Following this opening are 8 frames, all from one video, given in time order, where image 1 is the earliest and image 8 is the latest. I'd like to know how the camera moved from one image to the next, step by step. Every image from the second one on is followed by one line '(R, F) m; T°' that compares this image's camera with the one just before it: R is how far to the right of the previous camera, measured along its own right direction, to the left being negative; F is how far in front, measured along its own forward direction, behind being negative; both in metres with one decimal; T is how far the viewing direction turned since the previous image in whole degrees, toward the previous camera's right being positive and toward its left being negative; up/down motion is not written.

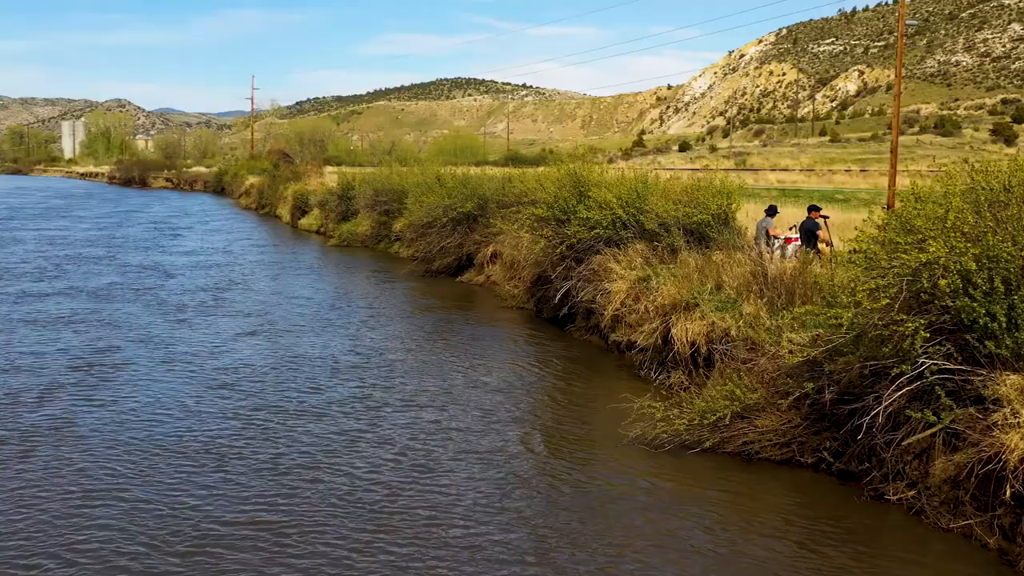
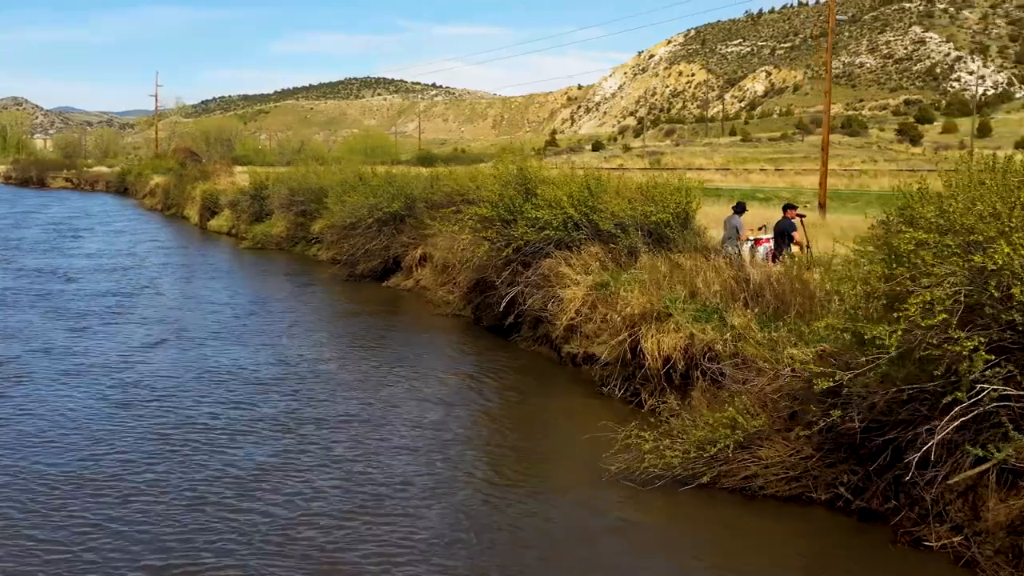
(-0.4, +1.7) m; +4°
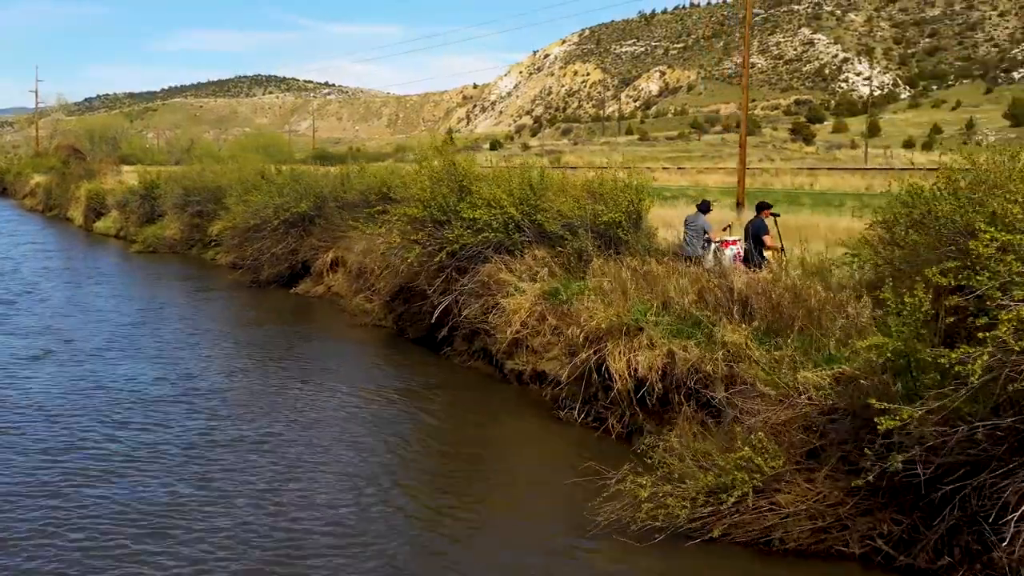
(-0.5, +1.8) m; +5°
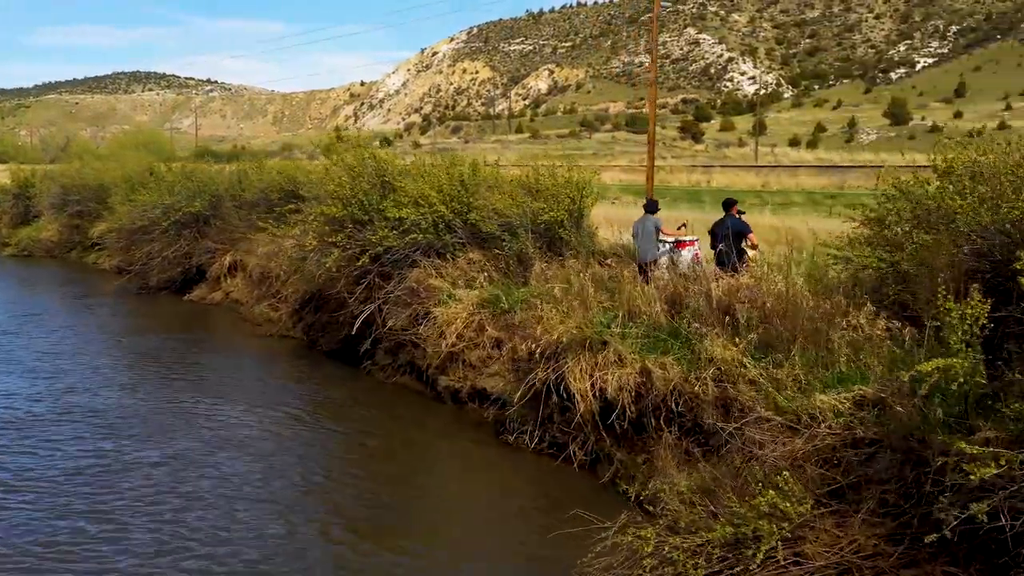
(-0.5, +1.5) m; +5°
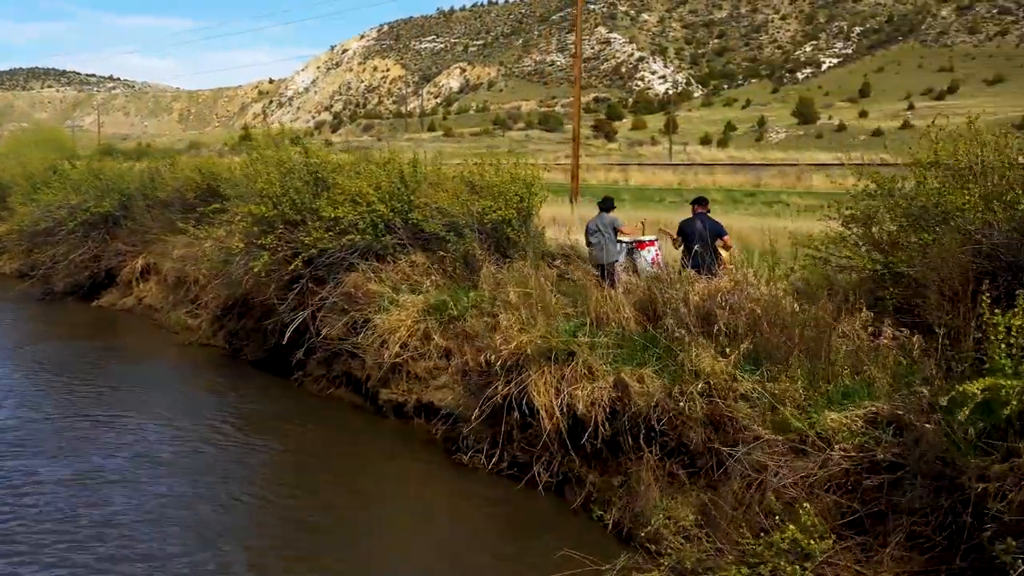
(-0.4, +0.9) m; +4°
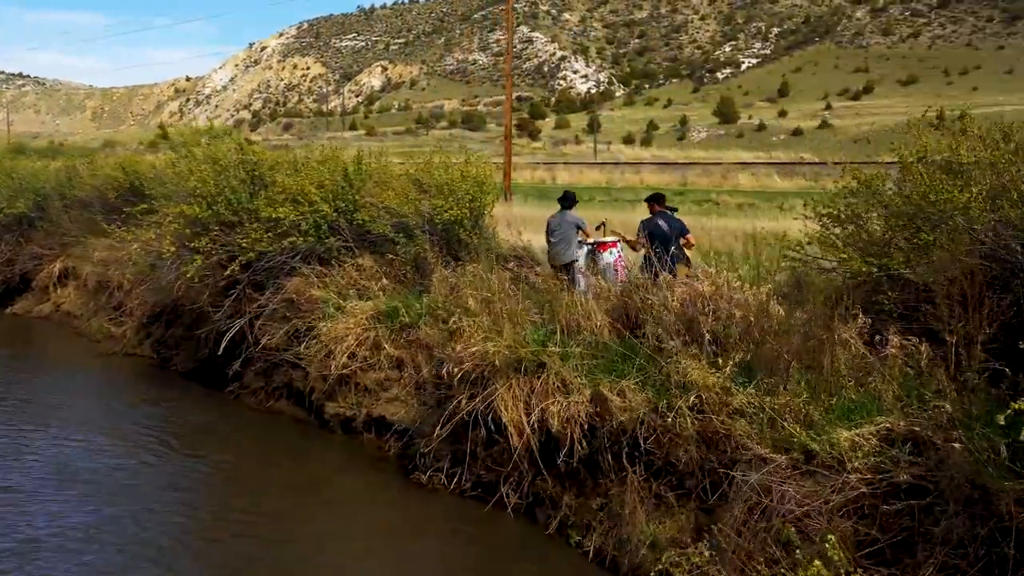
(-0.3, +0.7) m; +4°
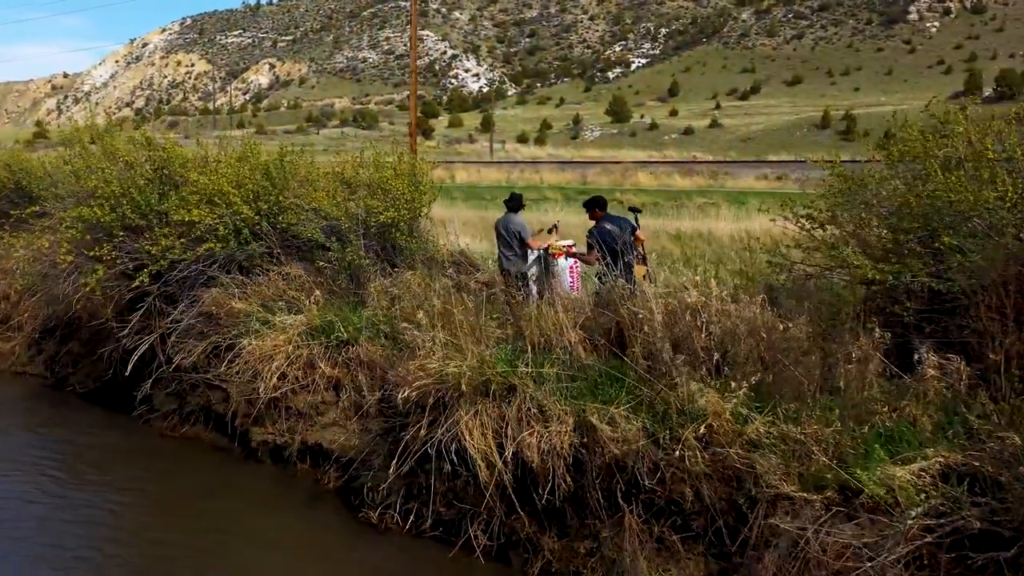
(-0.5, +1.0) m; +5°
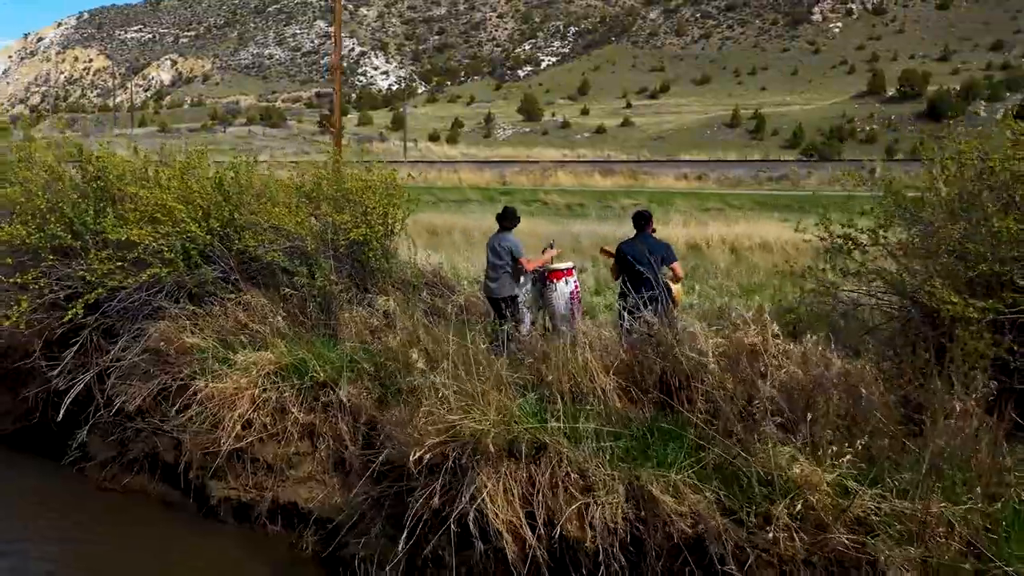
(-0.7, +1.2) m; +5°
